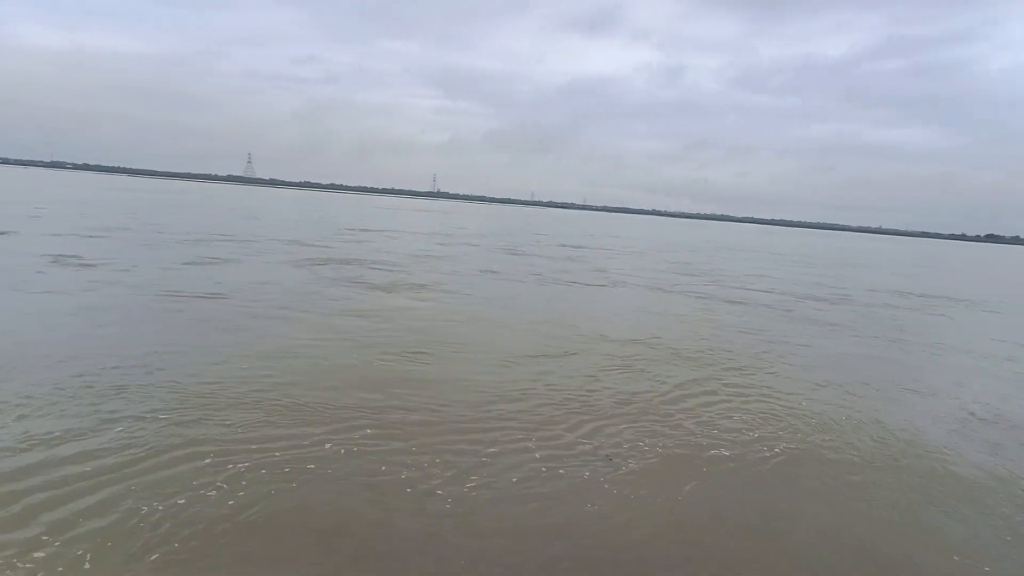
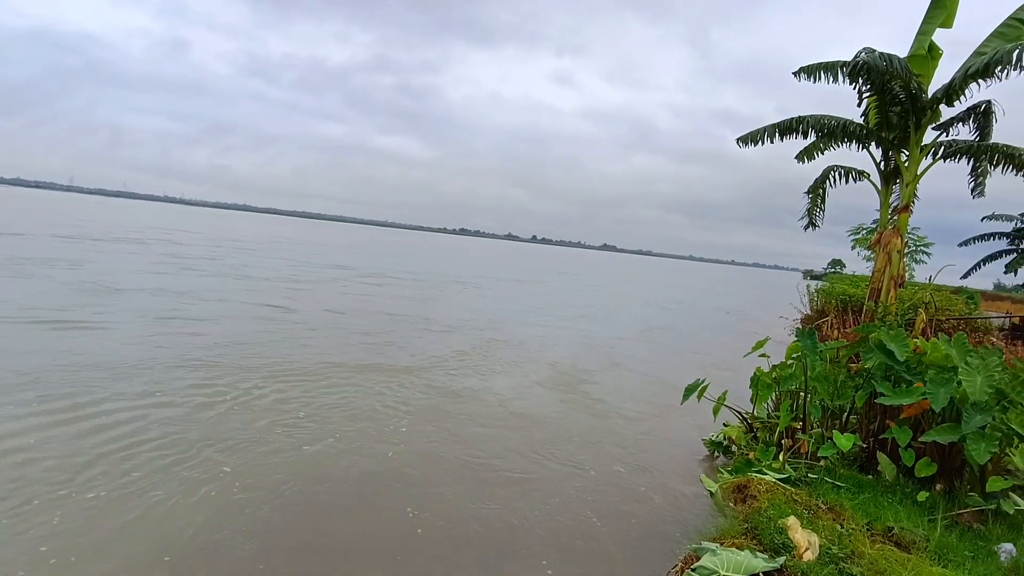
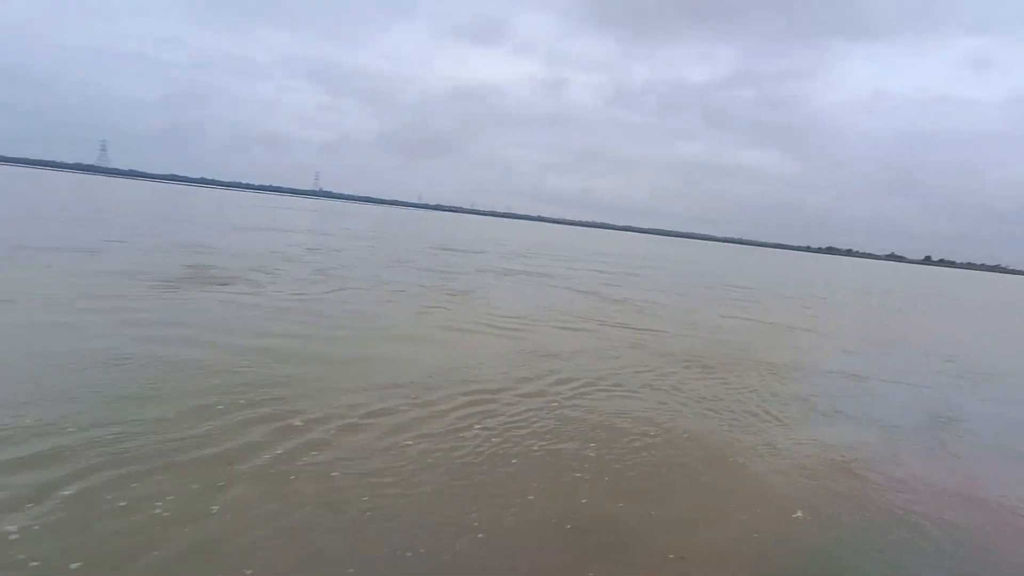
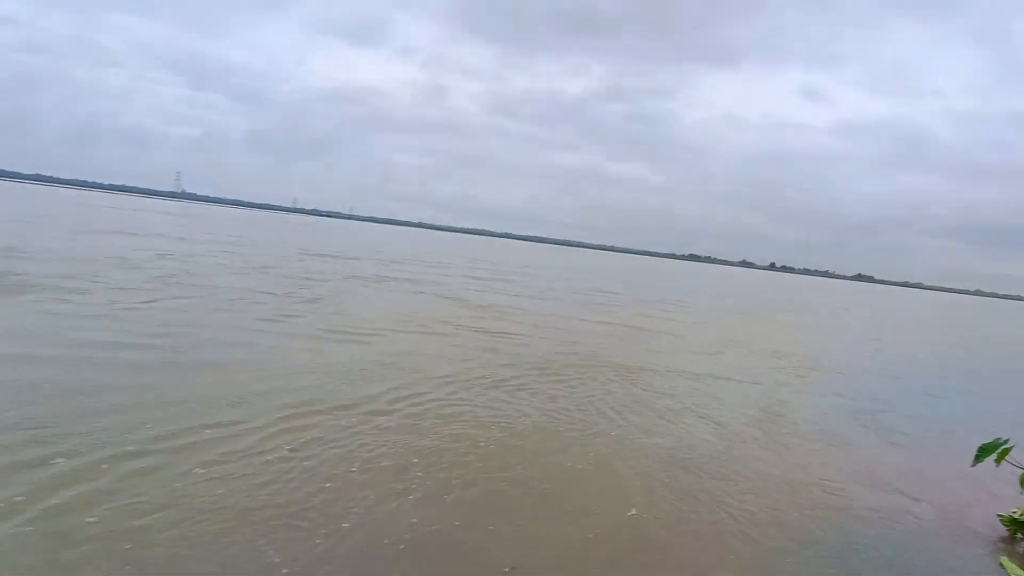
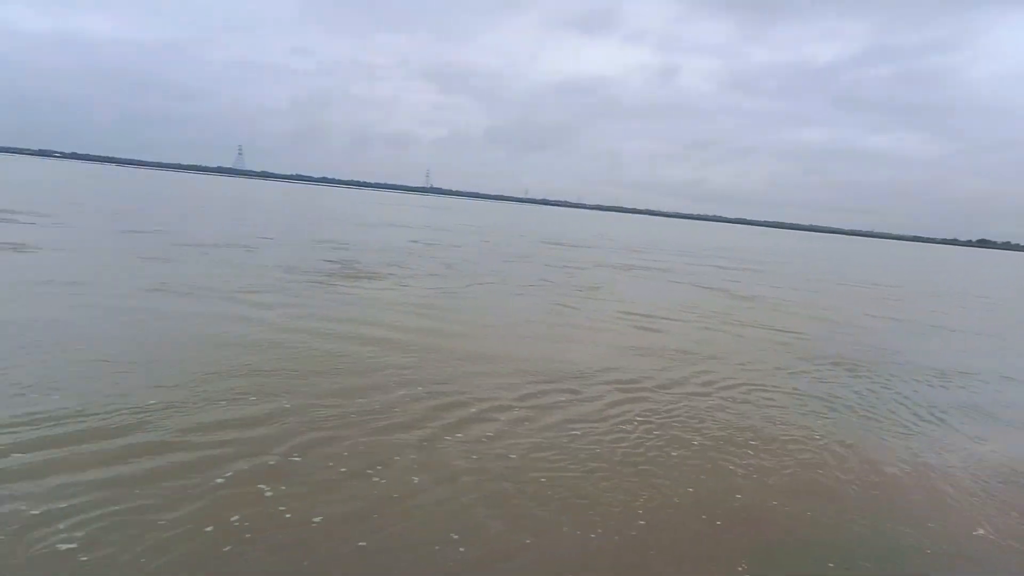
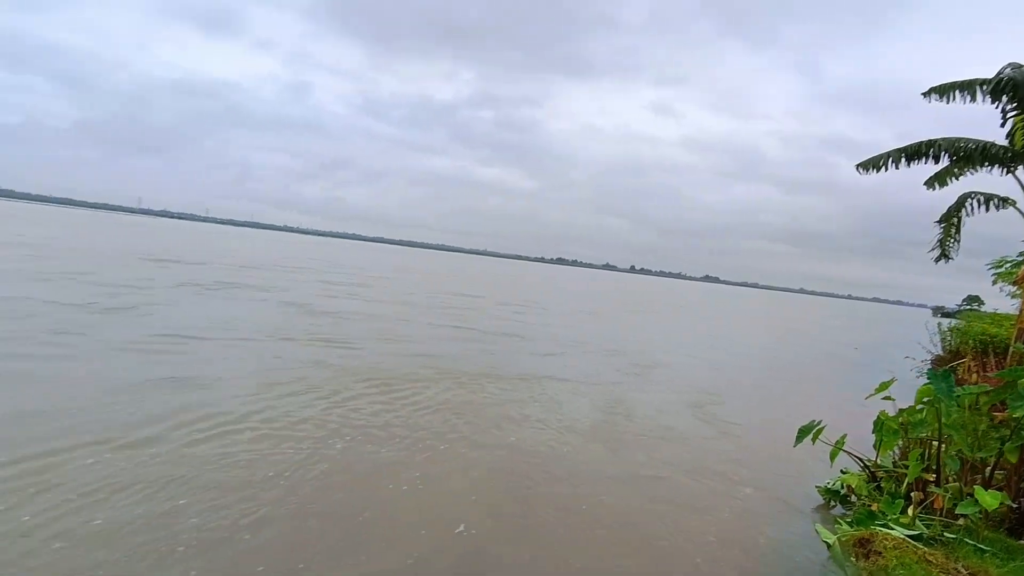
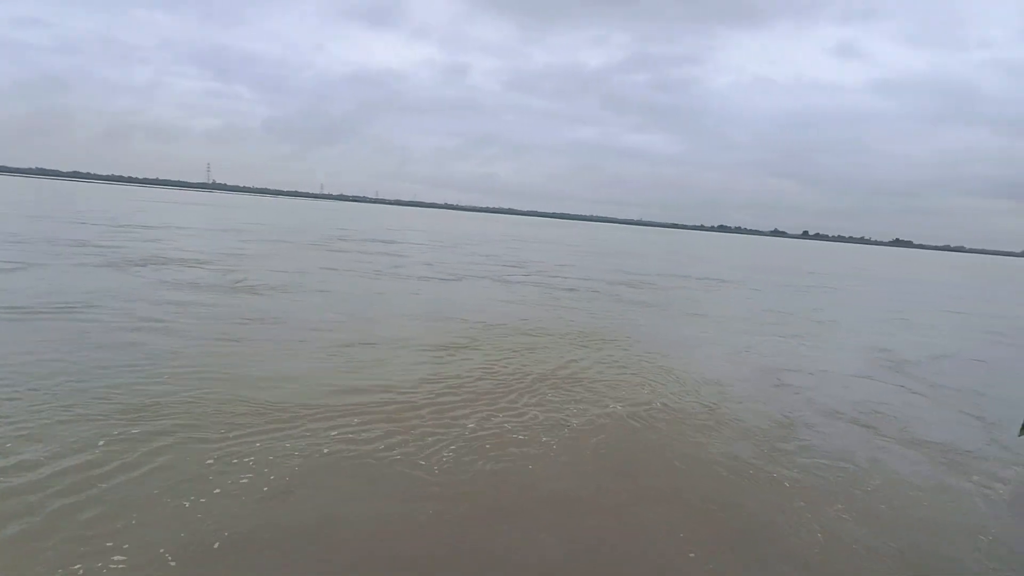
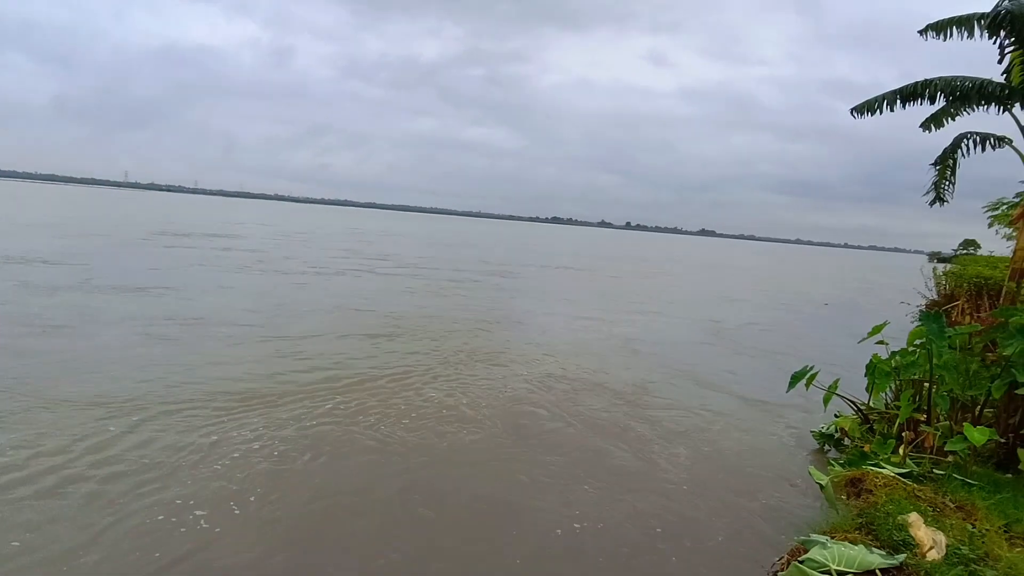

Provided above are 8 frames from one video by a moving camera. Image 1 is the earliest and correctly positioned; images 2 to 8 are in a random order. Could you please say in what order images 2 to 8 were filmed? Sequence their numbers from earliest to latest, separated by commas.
7, 8, 2, 6, 4, 3, 5
